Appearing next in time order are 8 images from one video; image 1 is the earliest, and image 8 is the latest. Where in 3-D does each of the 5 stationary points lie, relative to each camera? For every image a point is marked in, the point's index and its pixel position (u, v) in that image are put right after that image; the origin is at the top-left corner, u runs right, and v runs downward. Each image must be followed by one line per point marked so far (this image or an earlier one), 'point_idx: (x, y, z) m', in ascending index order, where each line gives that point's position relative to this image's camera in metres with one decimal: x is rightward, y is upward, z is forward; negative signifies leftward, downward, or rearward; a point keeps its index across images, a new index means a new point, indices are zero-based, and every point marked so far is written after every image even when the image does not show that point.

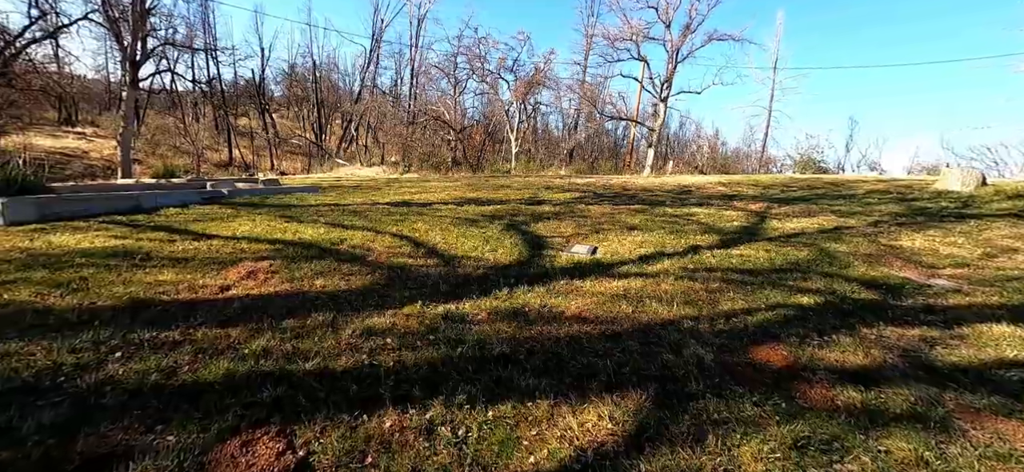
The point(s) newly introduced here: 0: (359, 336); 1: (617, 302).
0: (-0.8, -0.5, +2.3) m
1: (+0.7, -0.4, +2.9) m
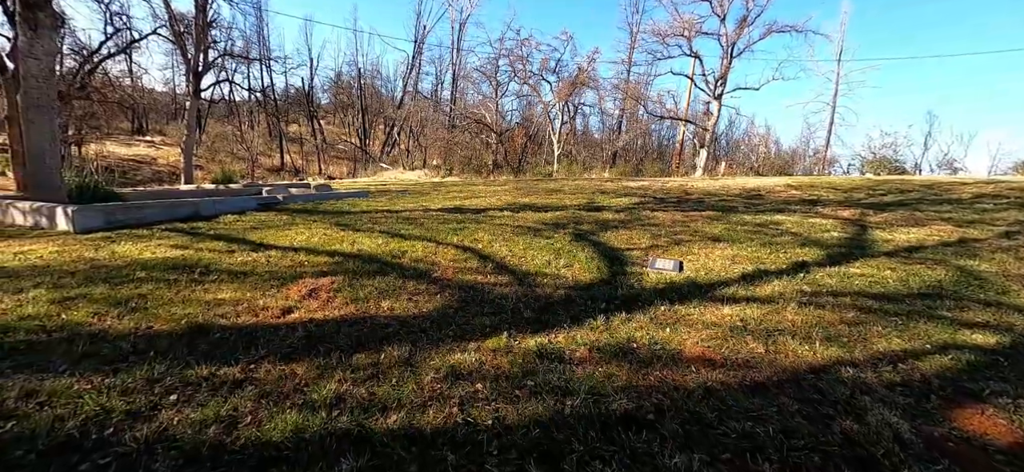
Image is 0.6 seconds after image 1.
0: (-0.3, -0.6, +1.9) m
1: (+1.2, -0.5, +2.4) m
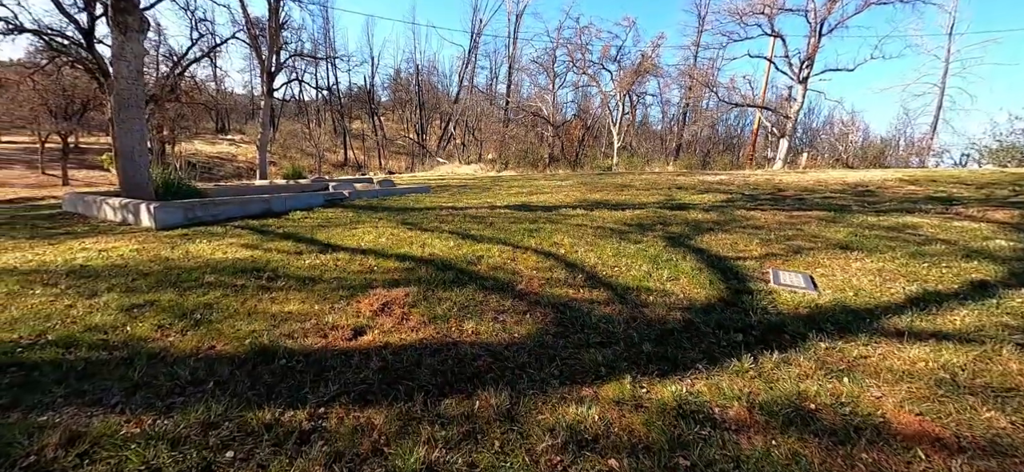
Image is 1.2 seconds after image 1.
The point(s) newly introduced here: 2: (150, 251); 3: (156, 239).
0: (+0.2, -0.7, +1.4) m
1: (+1.7, -0.6, +1.7) m
2: (-3.4, -0.1, +4.2) m
3: (-3.7, 0.0, +4.6) m
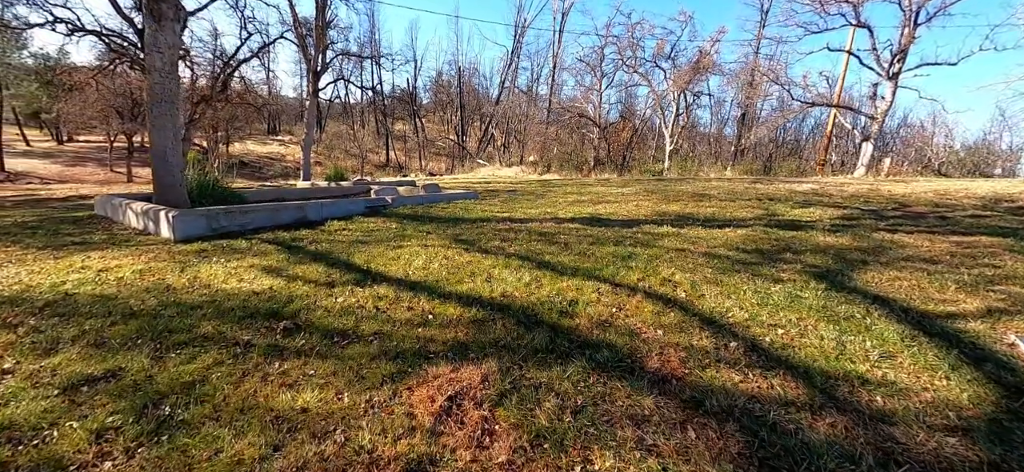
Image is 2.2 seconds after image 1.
0: (+0.6, -0.9, +0.4) m
1: (+2.2, -0.9, +0.5) m
2: (-2.7, -0.3, +3.4) m
3: (-3.0, -0.2, +3.9) m
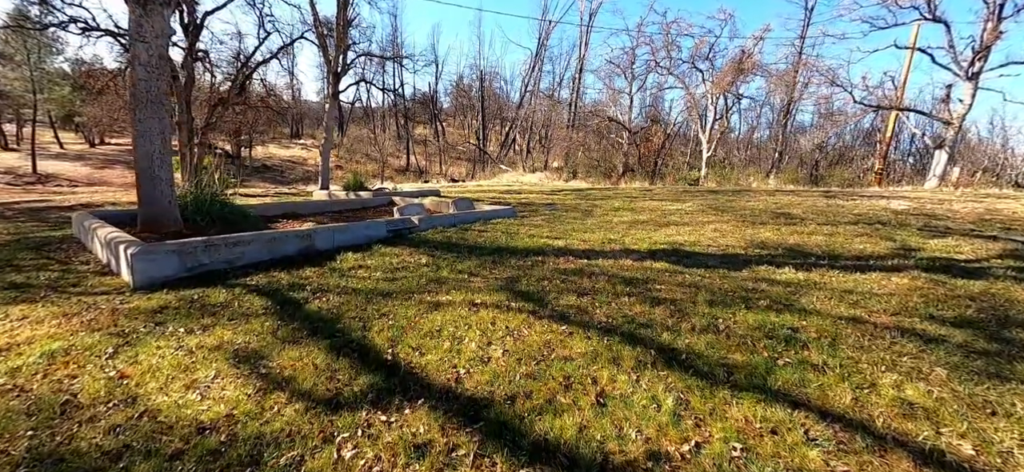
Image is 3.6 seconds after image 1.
0: (+1.0, -1.2, -0.9) m
1: (+2.6, -1.2, -0.8) m
2: (-2.2, -0.6, +2.2) m
3: (-2.5, -0.5, +2.8) m
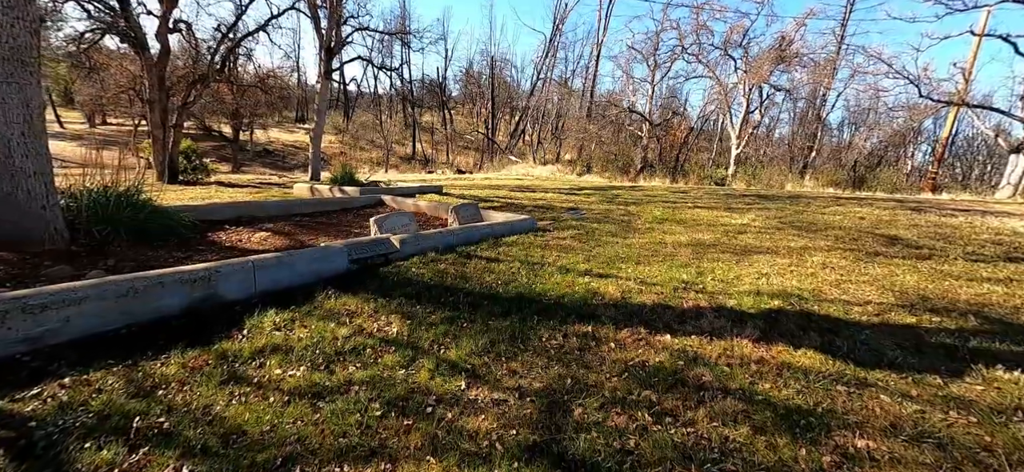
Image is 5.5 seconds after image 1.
0: (+1.1, -1.7, -2.6) m
1: (+2.6, -1.7, -2.5) m
2: (-2.1, -0.9, +0.6) m
3: (-2.3, -0.8, +1.1) m
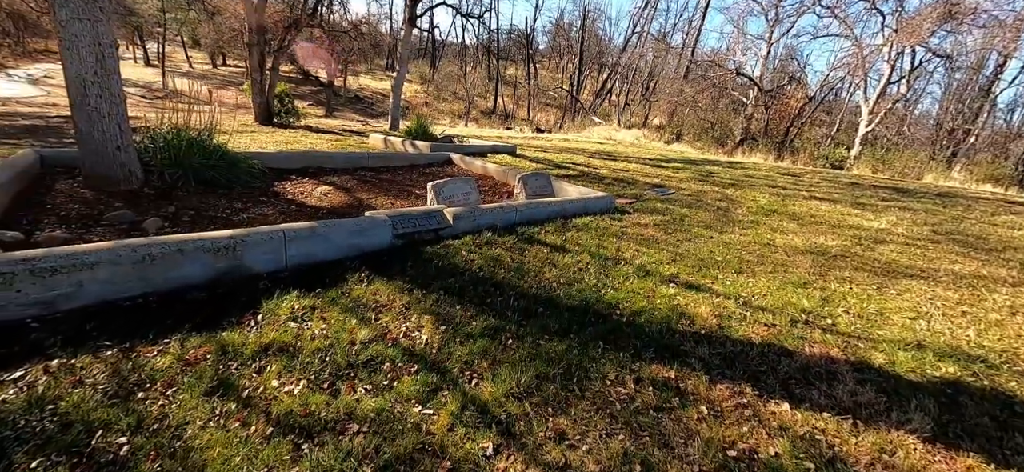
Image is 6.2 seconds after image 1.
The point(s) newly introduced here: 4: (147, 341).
0: (+0.3, -2.2, -3.1) m
1: (+1.9, -2.4, -3.3) m
2: (-2.1, -0.8, +0.4) m
3: (-2.3, -0.7, +1.0) m
4: (-1.5, -0.4, +1.9) m
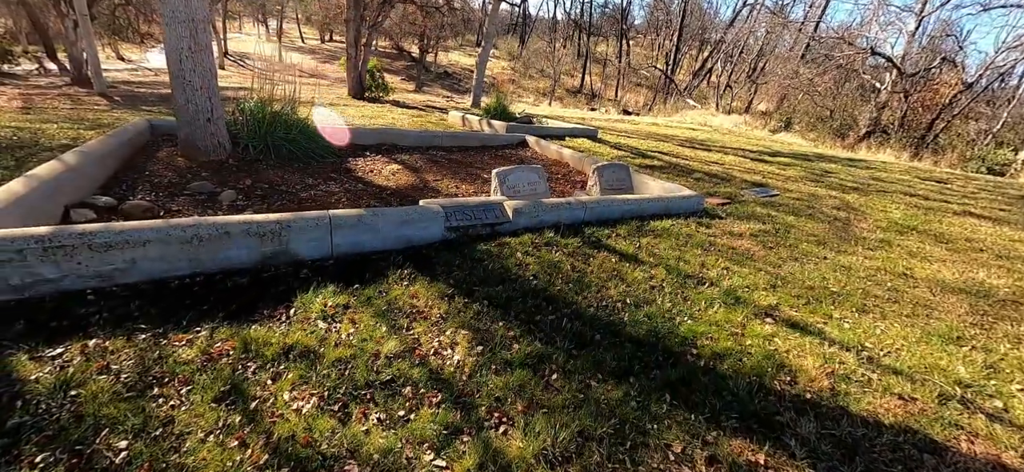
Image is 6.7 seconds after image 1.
0: (-0.5, -2.5, -3.3) m
1: (+1.0, -2.8, -3.7) m
2: (-2.2, -0.8, +0.5) m
3: (-2.3, -0.6, +1.1) m
4: (-1.3, -0.3, +1.8) m
